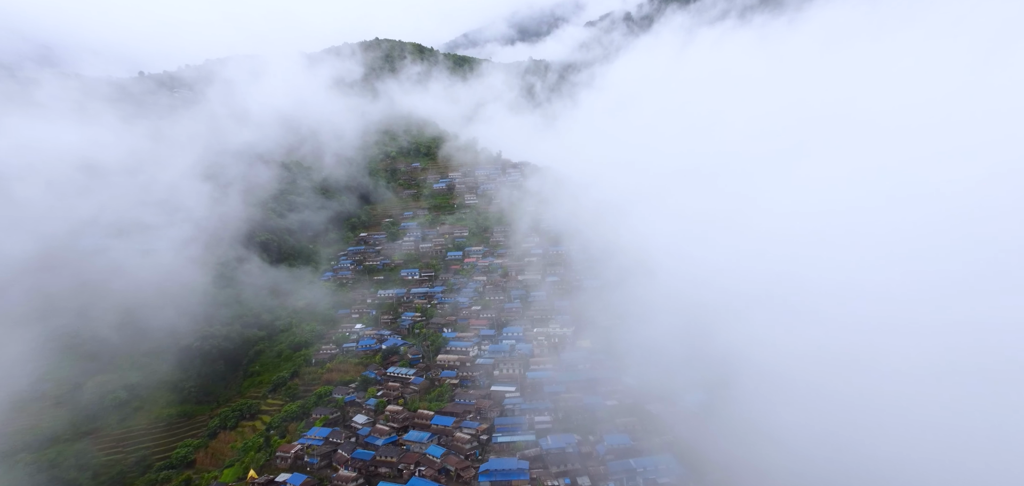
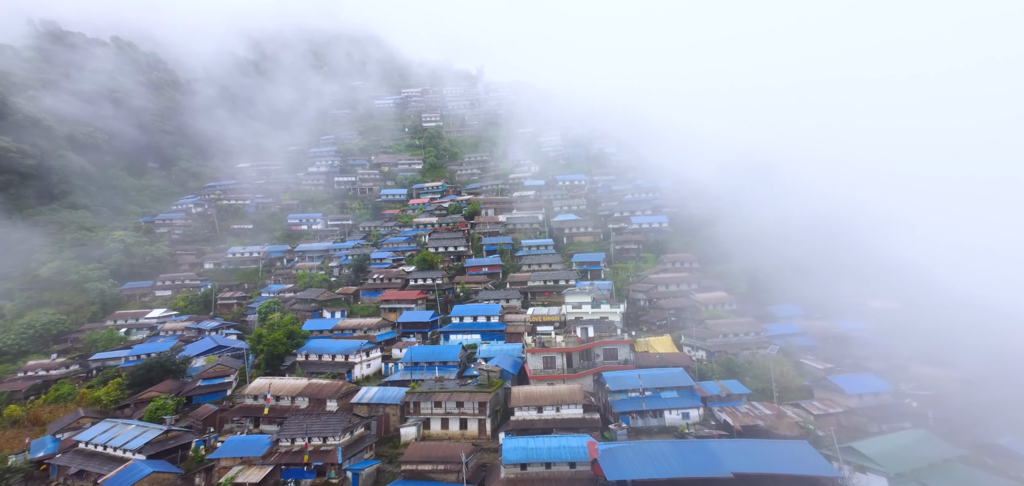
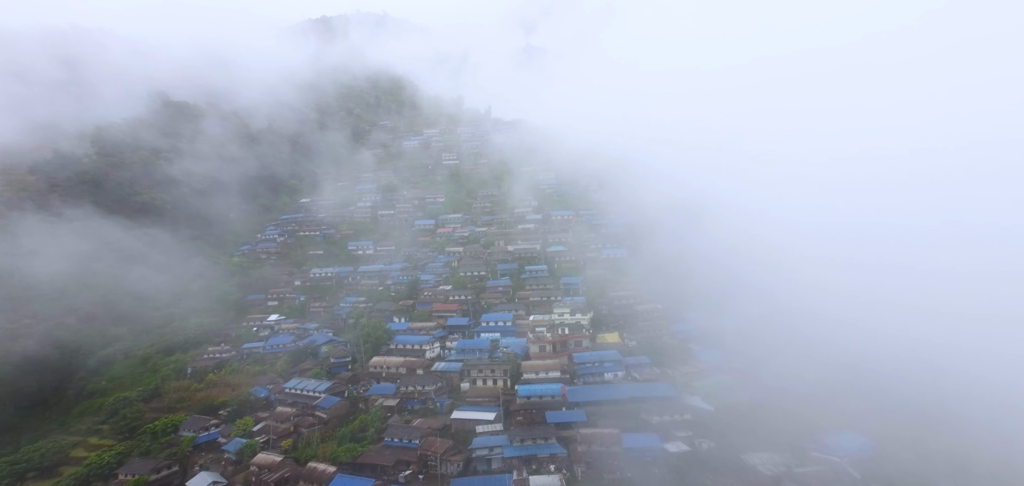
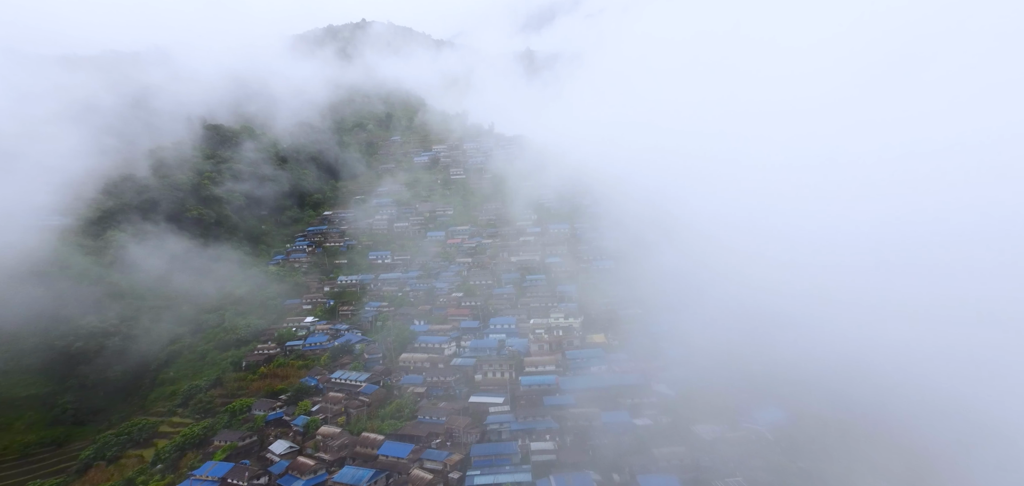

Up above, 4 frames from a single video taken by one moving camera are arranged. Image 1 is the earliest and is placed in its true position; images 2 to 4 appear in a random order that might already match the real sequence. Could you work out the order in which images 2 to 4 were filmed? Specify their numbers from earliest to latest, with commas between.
4, 3, 2
